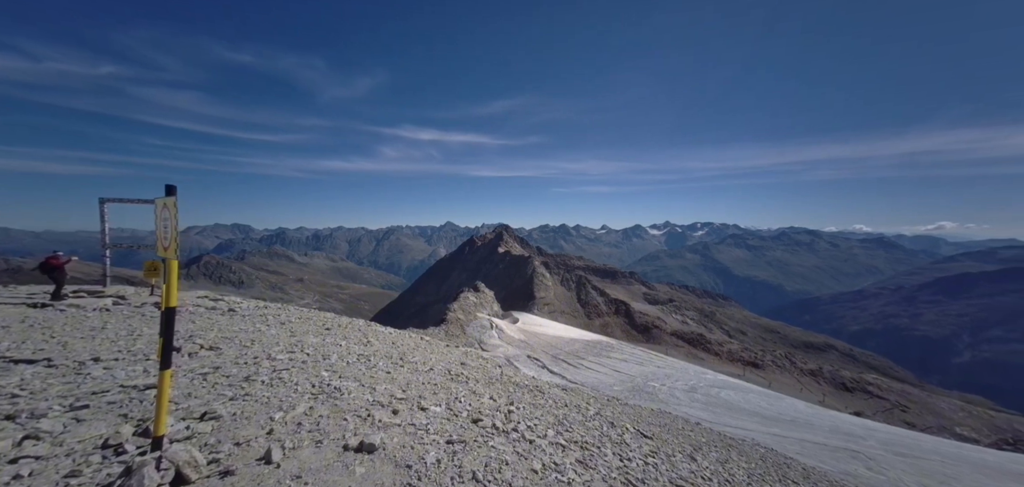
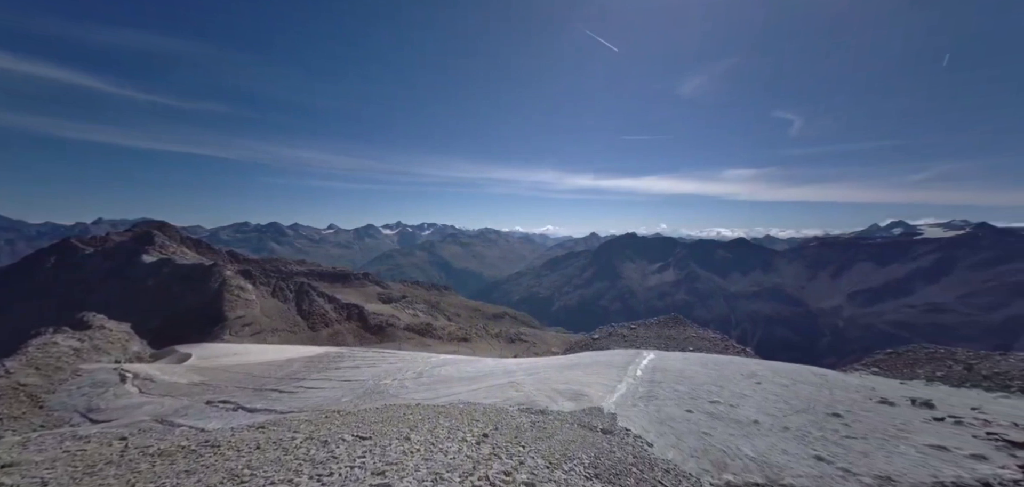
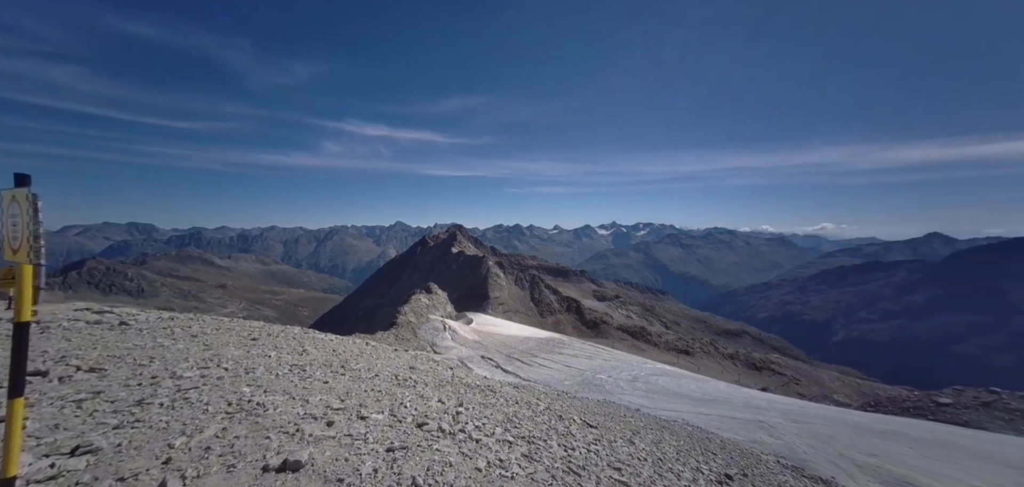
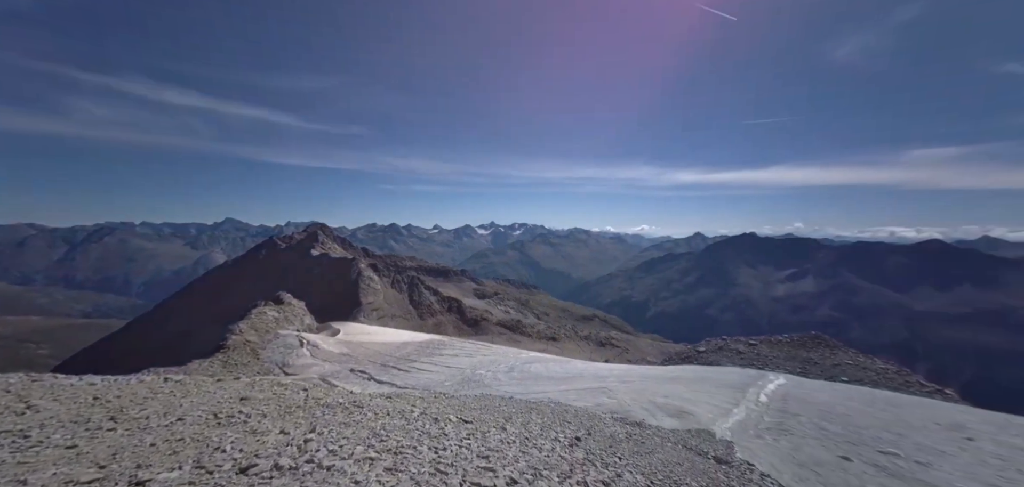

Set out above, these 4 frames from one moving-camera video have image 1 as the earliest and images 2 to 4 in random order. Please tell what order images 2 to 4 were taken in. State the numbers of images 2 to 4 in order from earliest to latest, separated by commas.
3, 4, 2
